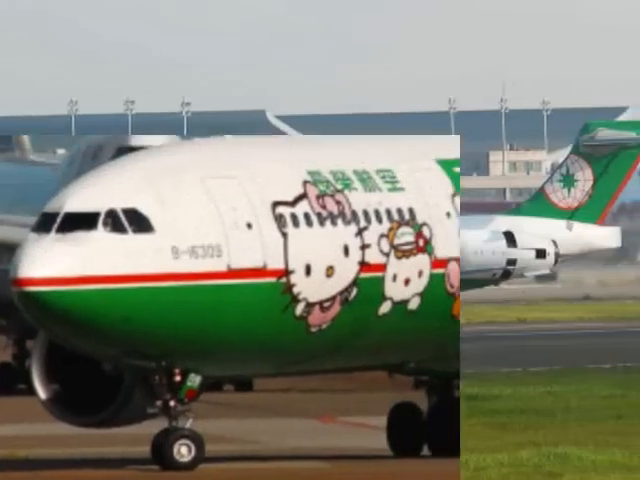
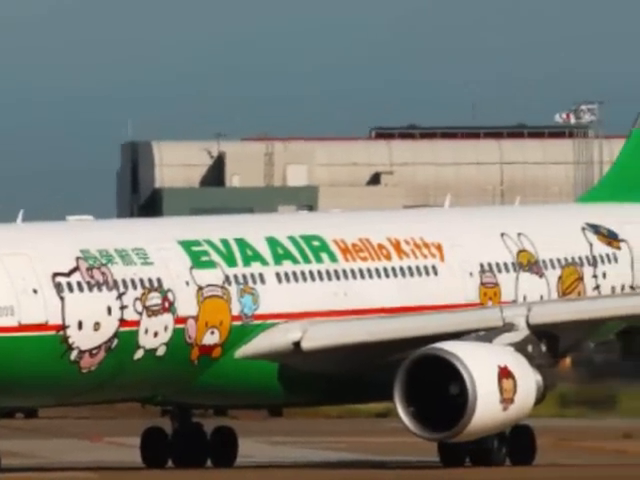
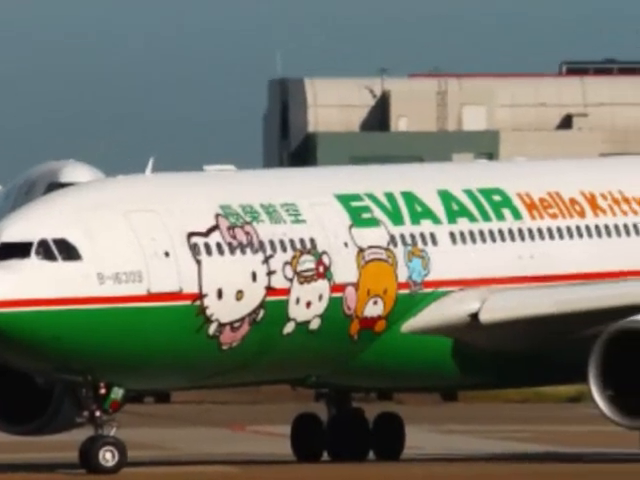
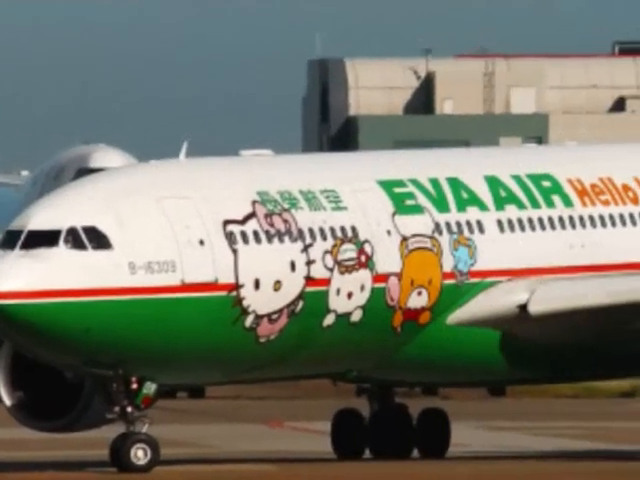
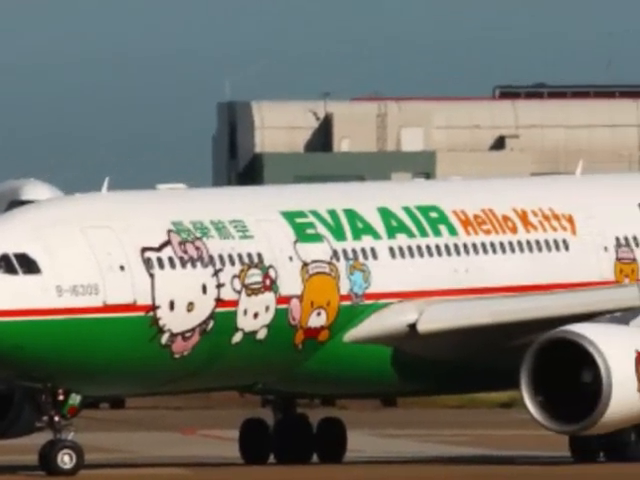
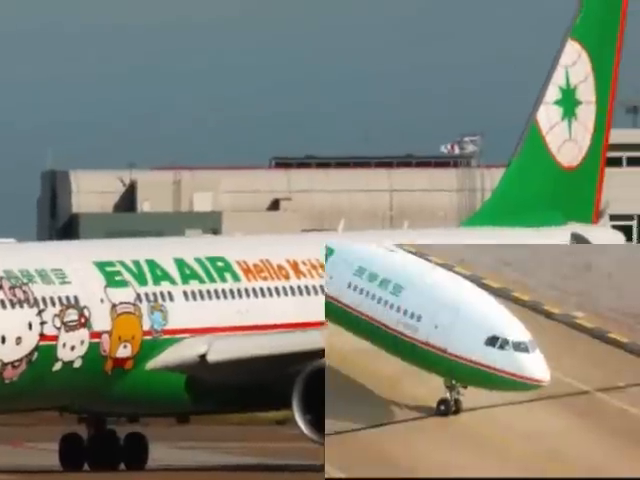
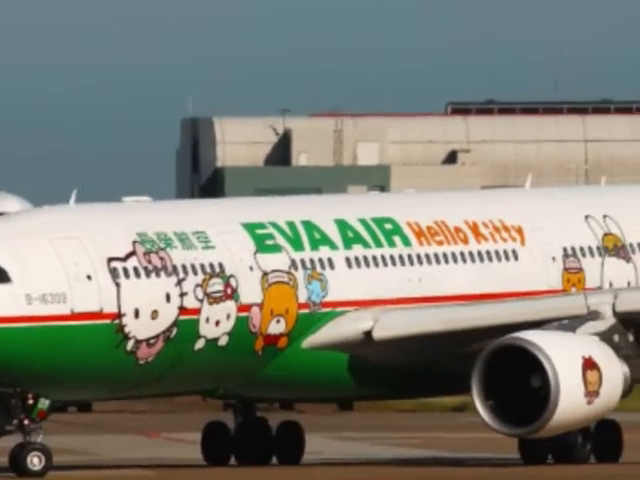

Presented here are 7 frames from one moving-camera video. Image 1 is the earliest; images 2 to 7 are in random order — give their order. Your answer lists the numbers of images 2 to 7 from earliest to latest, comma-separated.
4, 3, 5, 7, 2, 6
